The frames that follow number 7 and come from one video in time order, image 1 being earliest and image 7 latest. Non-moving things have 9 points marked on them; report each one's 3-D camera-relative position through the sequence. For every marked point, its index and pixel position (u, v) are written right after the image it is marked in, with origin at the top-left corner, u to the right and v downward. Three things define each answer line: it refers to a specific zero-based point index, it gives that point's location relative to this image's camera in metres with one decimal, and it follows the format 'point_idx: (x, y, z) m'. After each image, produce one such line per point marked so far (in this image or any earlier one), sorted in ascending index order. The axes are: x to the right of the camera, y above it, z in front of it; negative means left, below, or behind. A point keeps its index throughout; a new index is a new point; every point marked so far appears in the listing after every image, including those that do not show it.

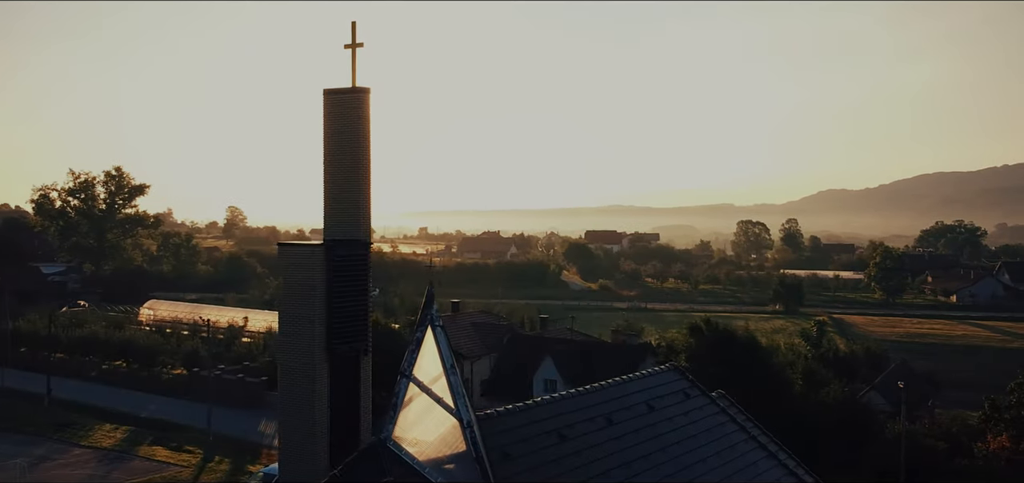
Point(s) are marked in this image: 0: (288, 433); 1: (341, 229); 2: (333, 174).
0: (-3.3, -2.9, +12.0) m
1: (-2.6, +0.2, +12.4) m
2: (-2.7, +0.9, +12.4) m
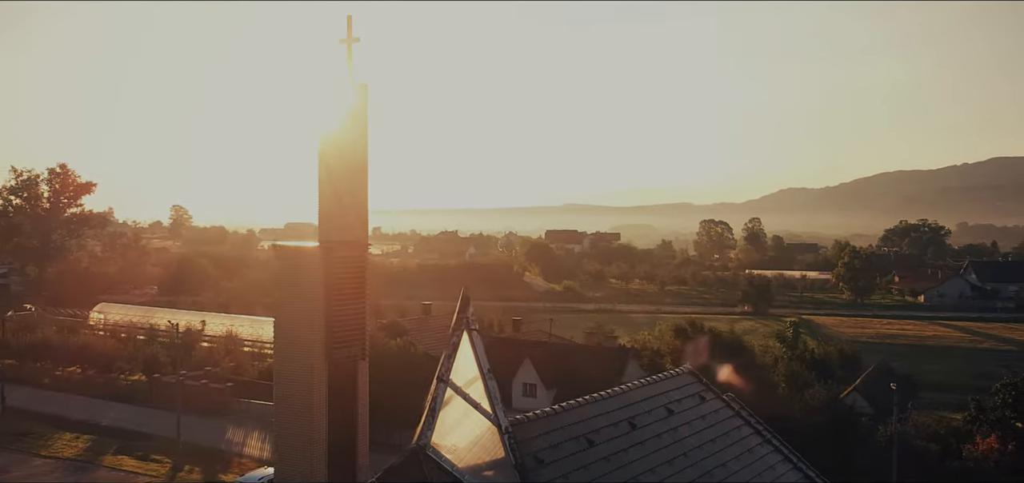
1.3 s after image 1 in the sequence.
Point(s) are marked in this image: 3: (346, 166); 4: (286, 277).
0: (-3.2, -2.9, +11.4) m
1: (-2.6, +0.1, +11.9) m
2: (-2.7, +0.9, +11.8) m
3: (-2.5, +1.0, +11.8) m
4: (-3.2, -0.5, +11.5) m
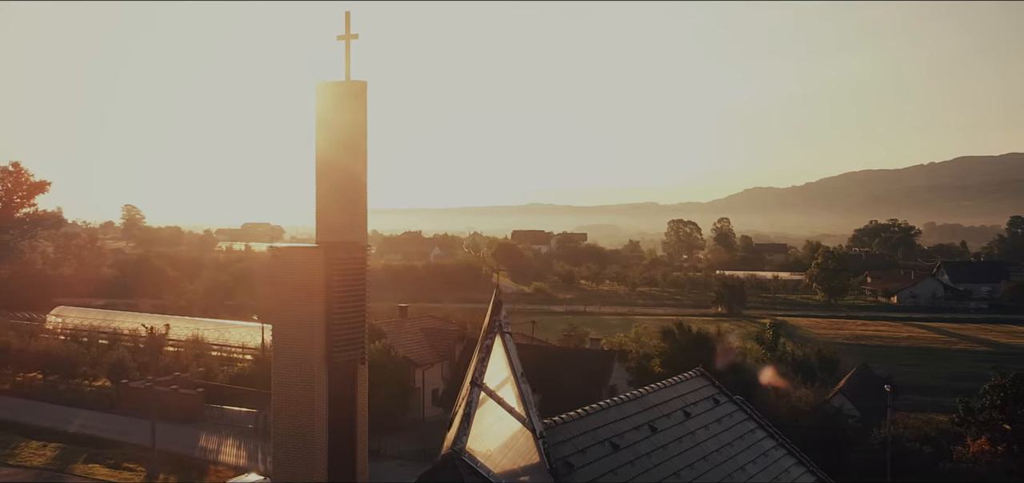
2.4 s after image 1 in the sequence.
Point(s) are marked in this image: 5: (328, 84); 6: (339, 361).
0: (-3.2, -2.9, +11.0) m
1: (-2.5, +0.1, +11.5) m
2: (-2.6, +0.9, +11.4) m
3: (-2.4, +1.0, +11.4) m
4: (-3.1, -0.5, +11.0) m
5: (-2.7, +2.2, +11.5) m
6: (-2.4, -1.7, +11.0) m
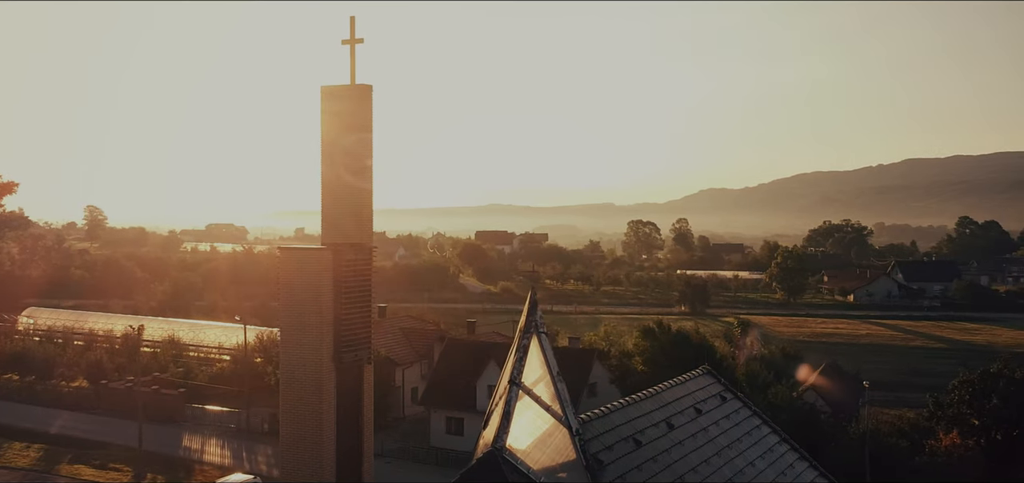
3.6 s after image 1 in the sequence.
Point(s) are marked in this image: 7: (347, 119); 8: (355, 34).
0: (-3.1, -2.9, +11.3) m
1: (-2.5, +0.1, +11.8) m
2: (-2.6, +0.9, +11.7) m
3: (-2.4, +1.0, +11.7) m
4: (-3.1, -0.5, +11.3) m
5: (-2.7, +2.2, +11.8) m
6: (-2.3, -1.7, +11.3) m
7: (-2.5, +1.7, +11.7) m
8: (-2.4, +3.1, +12.0) m
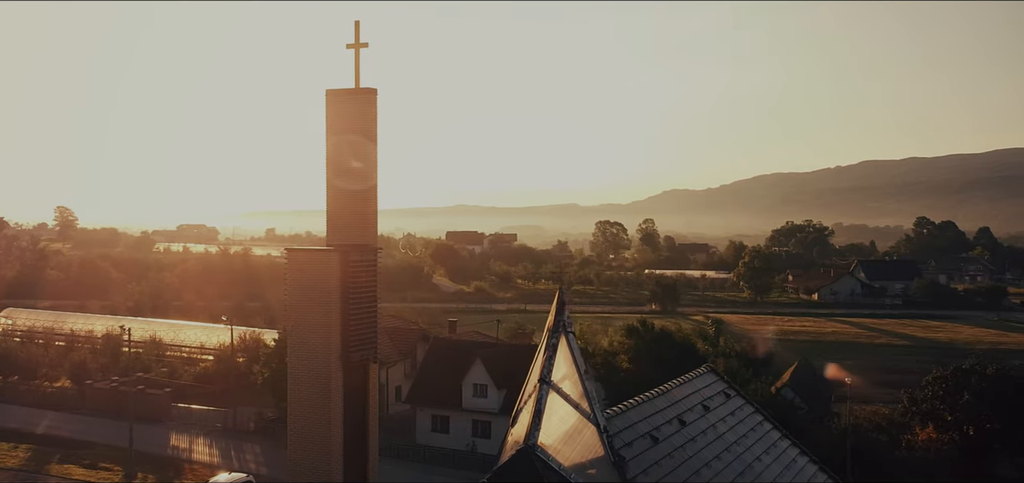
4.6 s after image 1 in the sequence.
0: (-3.1, -2.9, +11.6) m
1: (-2.5, +0.1, +12.1) m
2: (-2.6, +0.9, +12.1) m
3: (-2.4, +1.0, +12.1) m
4: (-3.1, -0.5, +11.7) m
5: (-2.7, +2.2, +12.1) m
6: (-2.3, -1.7, +11.7) m
7: (-2.5, +1.7, +12.0) m
8: (-2.4, +3.1, +12.3) m
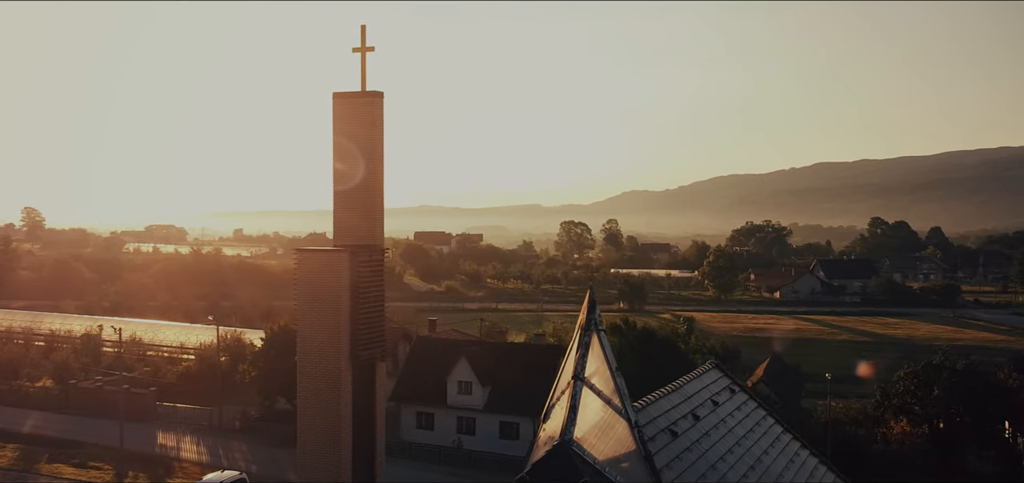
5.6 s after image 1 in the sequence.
0: (-3.0, -2.8, +11.9) m
1: (-2.5, +0.2, +12.5) m
2: (-2.6, +0.9, +12.5) m
3: (-2.4, +1.0, +12.4) m
4: (-3.0, -0.5, +12.0) m
5: (-2.6, +2.3, +12.5) m
6: (-2.3, -1.7, +12.1) m
7: (-2.4, +1.8, +12.4) m
8: (-2.4, +3.2, +12.7) m
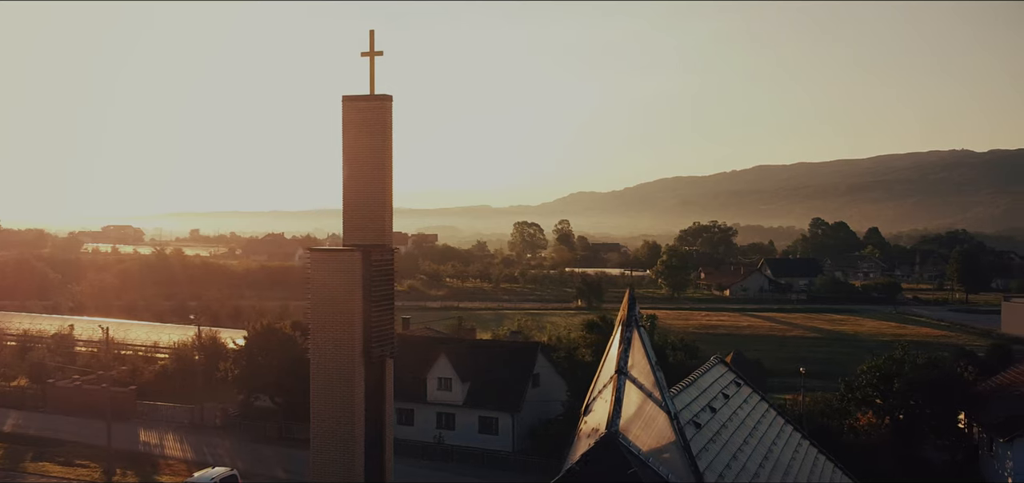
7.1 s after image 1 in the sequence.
0: (-2.9, -2.8, +12.4) m
1: (-2.4, +0.2, +13.0) m
2: (-2.5, +1.0, +12.9) m
3: (-2.3, +1.1, +12.9) m
4: (-2.9, -0.4, +12.5) m
5: (-2.6, +2.3, +13.0) m
6: (-2.2, -1.6, +12.6) m
7: (-2.4, +1.8, +12.9) m
8: (-2.3, +3.2, +13.2) m
